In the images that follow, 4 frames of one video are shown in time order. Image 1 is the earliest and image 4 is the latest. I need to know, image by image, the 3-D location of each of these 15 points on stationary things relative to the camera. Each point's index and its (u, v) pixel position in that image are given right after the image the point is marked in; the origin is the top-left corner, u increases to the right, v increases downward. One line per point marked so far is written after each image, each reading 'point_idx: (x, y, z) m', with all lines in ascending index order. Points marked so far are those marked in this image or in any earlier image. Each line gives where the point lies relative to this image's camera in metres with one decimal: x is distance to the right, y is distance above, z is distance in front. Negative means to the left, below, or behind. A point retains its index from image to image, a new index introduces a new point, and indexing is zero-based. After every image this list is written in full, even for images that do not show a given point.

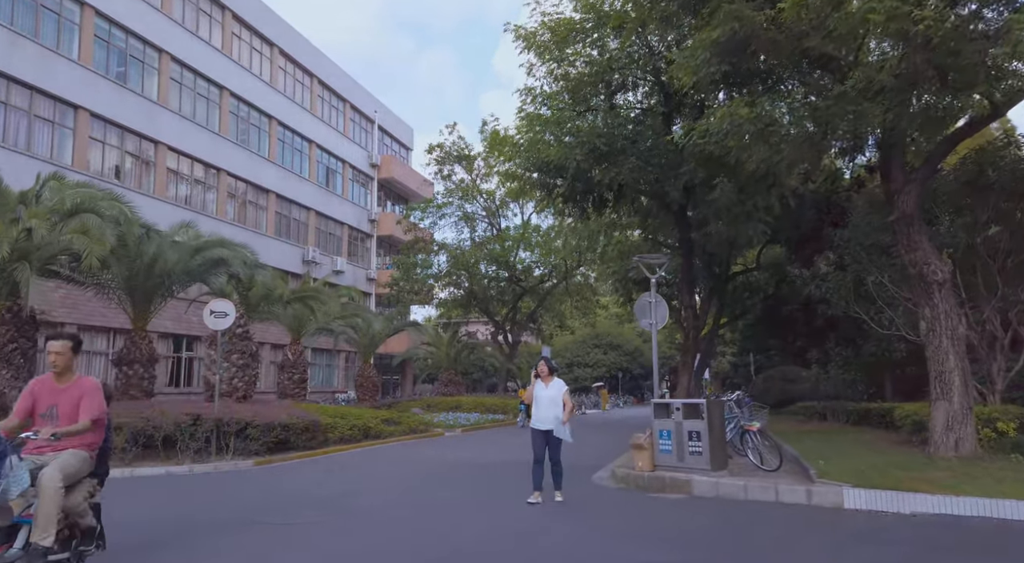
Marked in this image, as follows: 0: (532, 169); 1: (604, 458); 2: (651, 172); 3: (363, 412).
0: (+0.6, +3.2, +18.2) m
1: (+2.0, -3.8, +13.4) m
2: (+3.7, +2.9, +16.6) m
3: (-4.2, -3.7, +17.7) m
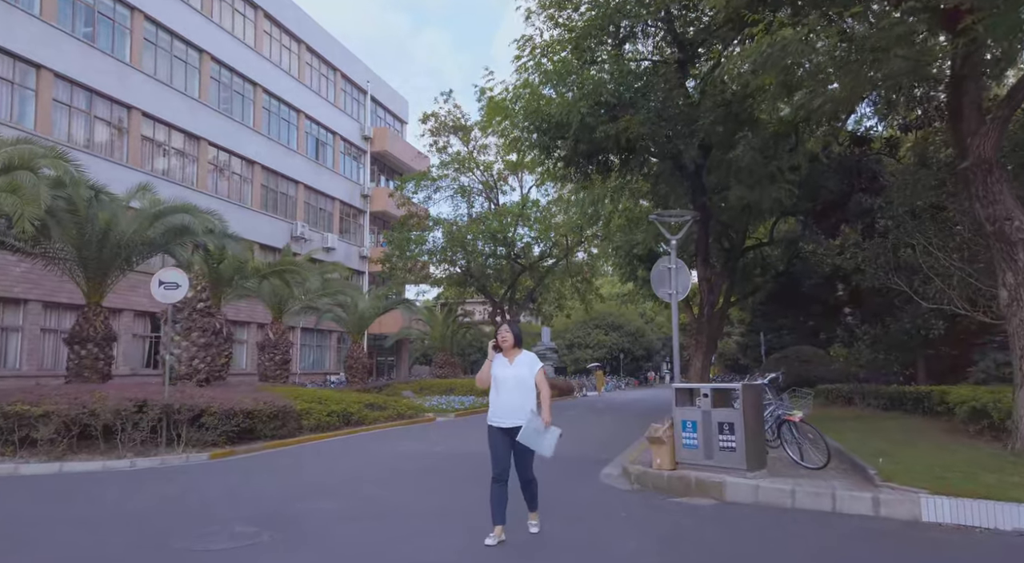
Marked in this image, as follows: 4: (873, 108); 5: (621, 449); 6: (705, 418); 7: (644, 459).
0: (+0.5, +3.9, +16.4) m
1: (+1.9, -3.2, +11.8) m
2: (+3.6, +3.6, +14.8) m
3: (-4.3, -2.9, +16.1) m
4: (+9.7, +4.7, +17.1) m
5: (+2.0, -3.1, +11.7) m
6: (+2.3, -1.7, +7.7) m
7: (+1.9, -2.5, +9.0) m
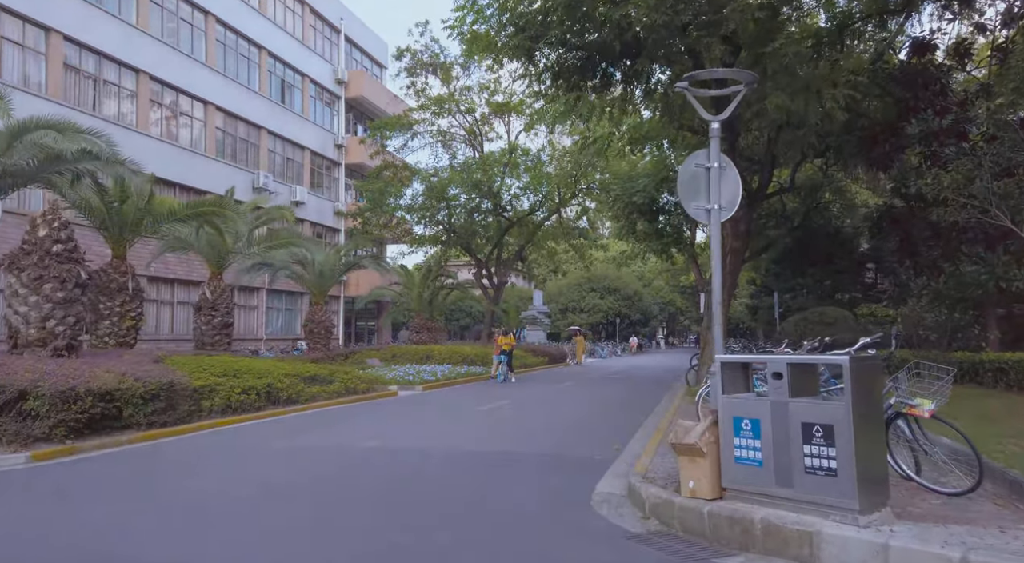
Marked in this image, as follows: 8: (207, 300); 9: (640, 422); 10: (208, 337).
0: (-0.1, +5.1, +12.9) m
1: (+1.3, -2.2, +8.6) m
2: (+3.0, +4.7, +11.3) m
3: (-4.9, -1.7, +12.9) m
4: (+9.1, +5.9, +13.5) m
5: (+1.5, -2.2, +8.5) m
6: (+1.8, -0.9, +4.4) m
7: (+1.4, -1.7, +5.8) m
8: (-9.1, -0.6, +18.9) m
9: (+2.2, -2.4, +10.7) m
10: (-9.1, -1.7, +19.0) m
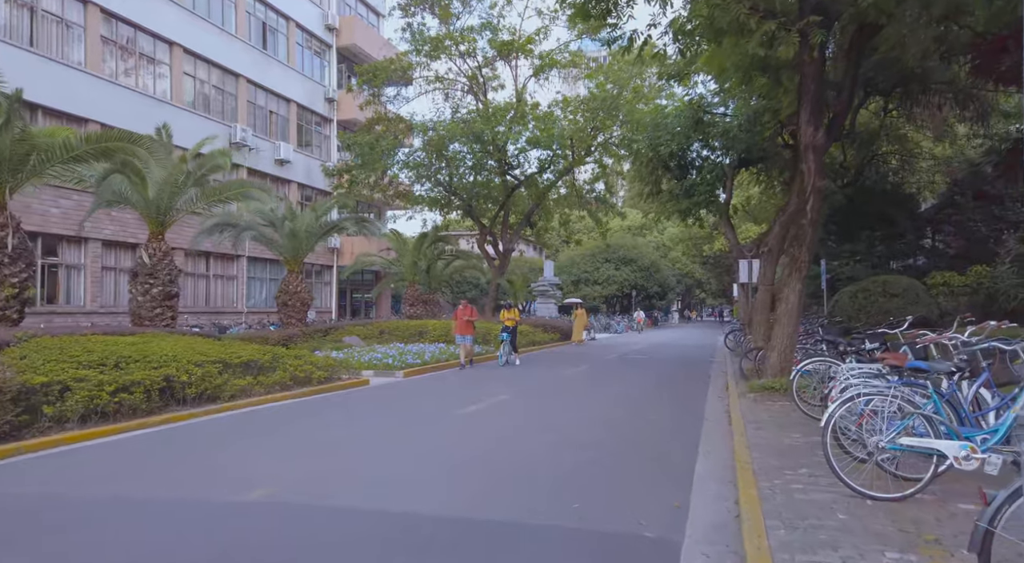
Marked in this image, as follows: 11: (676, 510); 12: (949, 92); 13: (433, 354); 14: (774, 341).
0: (-0.1, +5.8, +9.1) m
1: (+1.2, -1.7, +5.2) m
2: (+3.0, +5.3, +7.5) m
3: (-4.9, -1.0, +9.5) m
4: (+9.1, +6.6, +9.6) m
5: (+1.4, -1.7, +5.0) m
6: (+1.6, -0.6, +0.9) m
7: (+1.2, -1.4, +2.3) m
8: (-9.0, +0.4, +15.6) m
9: (+2.1, -1.8, +7.2) m
10: (-9.1, -0.7, +15.7) m
11: (+1.2, -1.7, +4.7) m
12: (+11.4, +4.9, +16.6) m
13: (-2.0, -1.9, +16.5) m
14: (+4.3, -1.0, +10.2) m
